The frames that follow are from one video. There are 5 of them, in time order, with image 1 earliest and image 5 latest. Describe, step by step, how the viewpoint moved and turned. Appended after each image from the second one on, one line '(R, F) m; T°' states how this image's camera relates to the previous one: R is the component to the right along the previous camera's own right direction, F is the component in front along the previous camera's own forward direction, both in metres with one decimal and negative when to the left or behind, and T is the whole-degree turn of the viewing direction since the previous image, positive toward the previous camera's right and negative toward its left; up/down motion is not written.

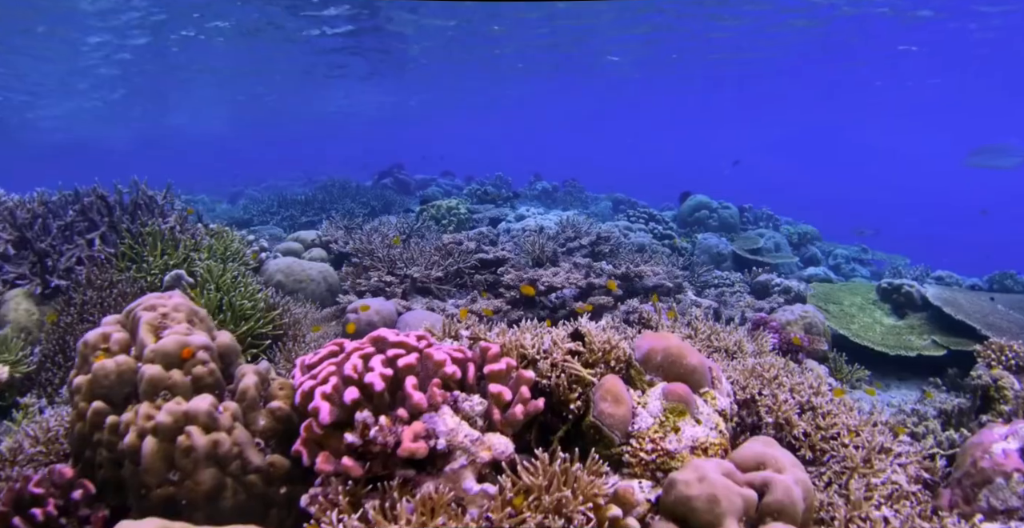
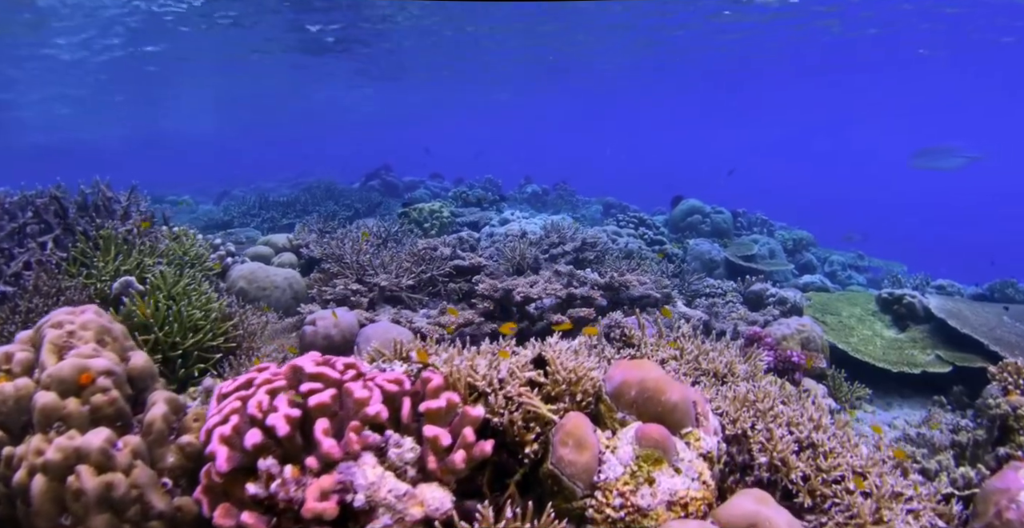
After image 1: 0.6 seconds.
(+0.2, +0.5) m; 0°
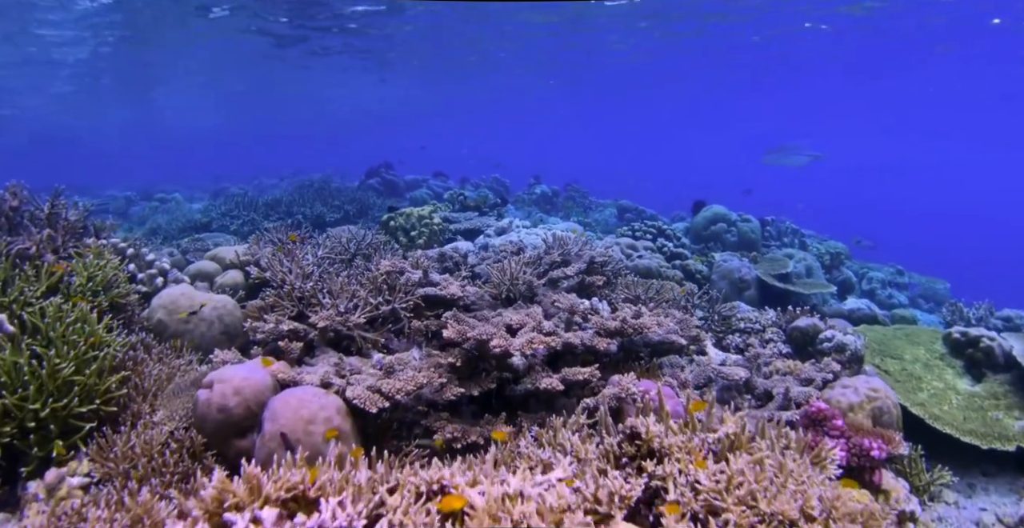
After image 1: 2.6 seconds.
(+0.3, +1.6) m; -1°
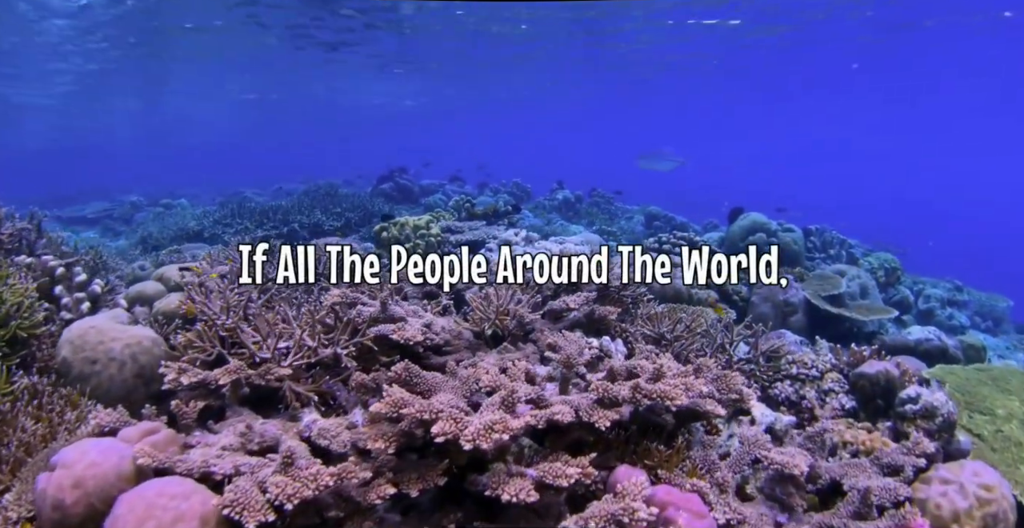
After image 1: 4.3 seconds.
(+0.4, +1.4) m; -3°
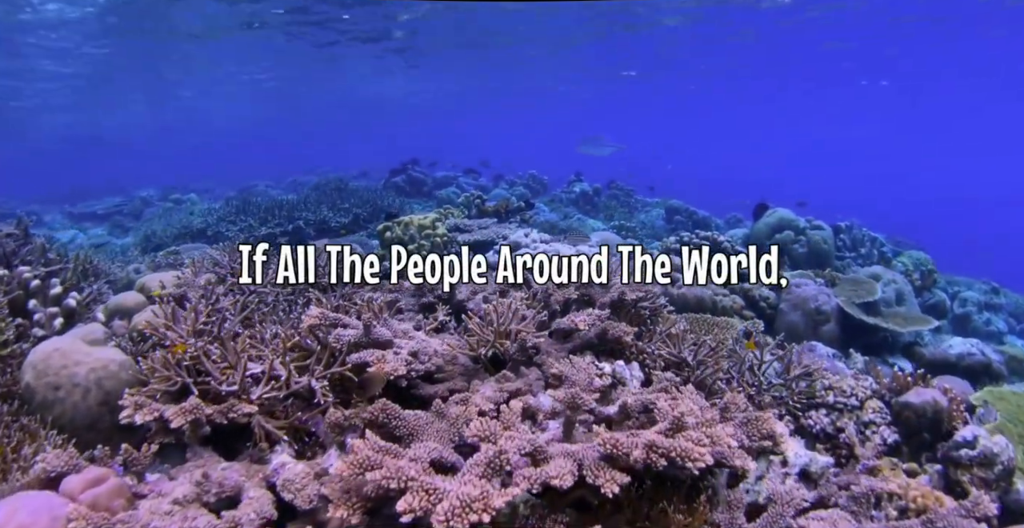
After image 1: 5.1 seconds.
(+0.1, +0.6) m; -2°
